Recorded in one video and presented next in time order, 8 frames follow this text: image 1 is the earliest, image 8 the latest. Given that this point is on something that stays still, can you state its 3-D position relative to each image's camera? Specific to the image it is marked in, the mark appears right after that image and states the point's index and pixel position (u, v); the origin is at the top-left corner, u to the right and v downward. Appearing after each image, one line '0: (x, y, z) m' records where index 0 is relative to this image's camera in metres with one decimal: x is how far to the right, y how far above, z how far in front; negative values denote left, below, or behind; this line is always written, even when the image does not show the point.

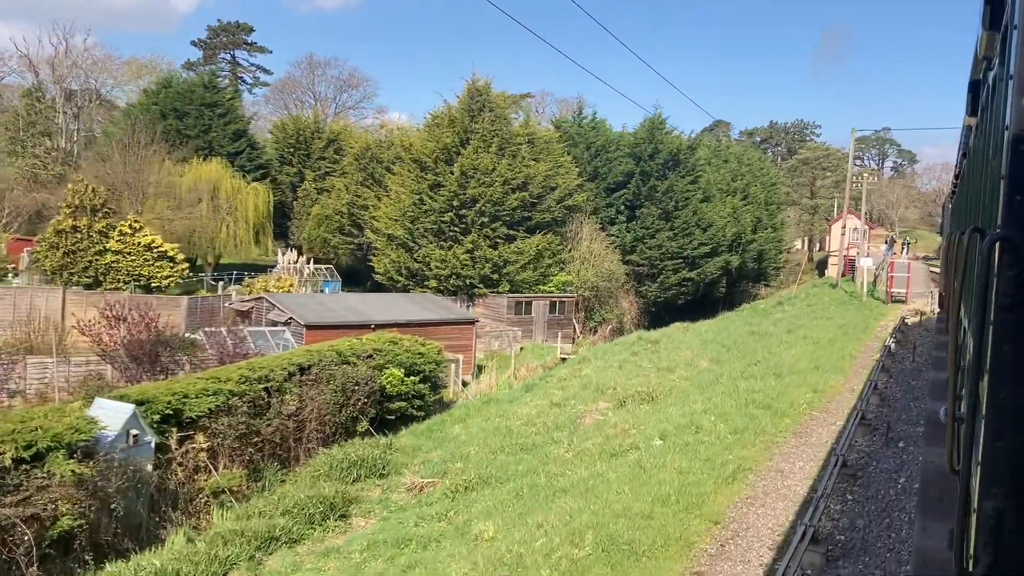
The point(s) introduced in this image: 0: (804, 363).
0: (+5.4, -1.4, +16.1) m
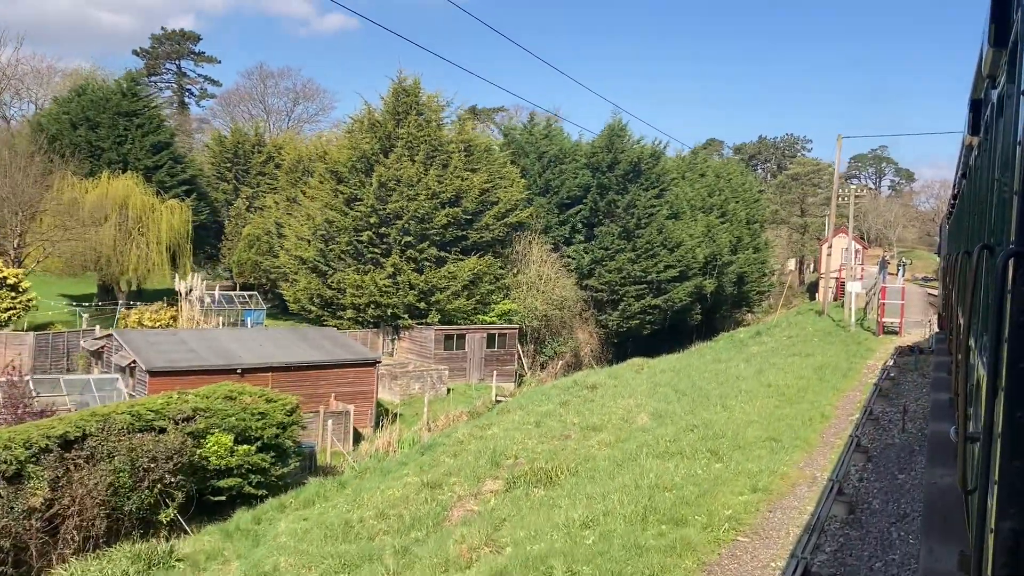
0: (+3.3, -1.9, +11.9) m
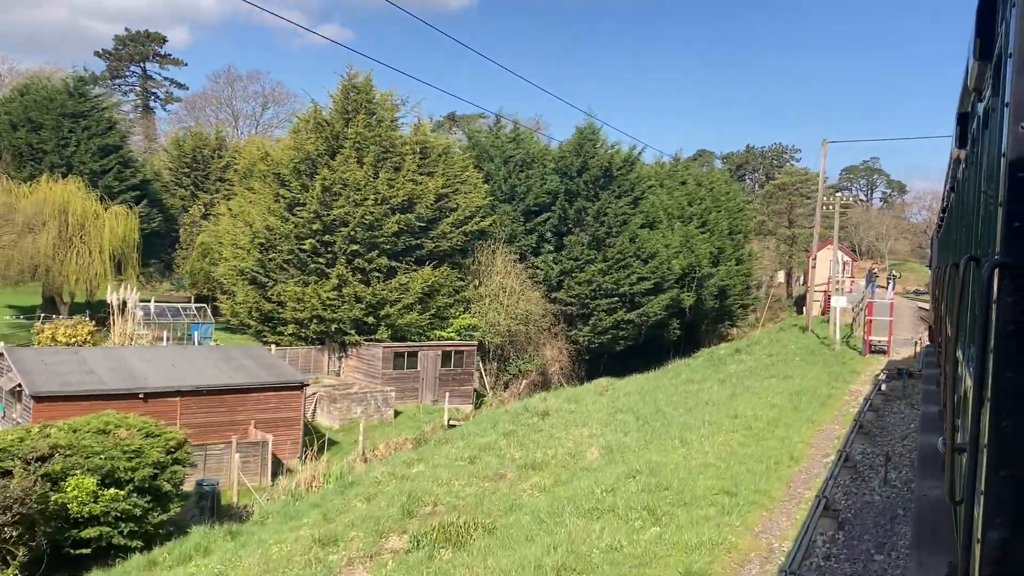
0: (+2.2, -2.2, +9.9) m
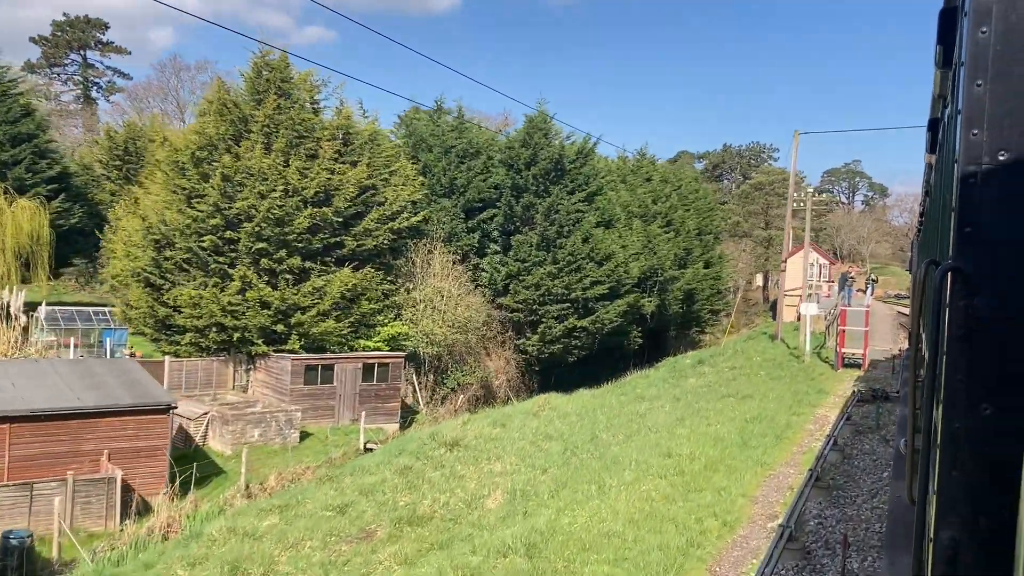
0: (+0.8, -2.2, +7.2) m
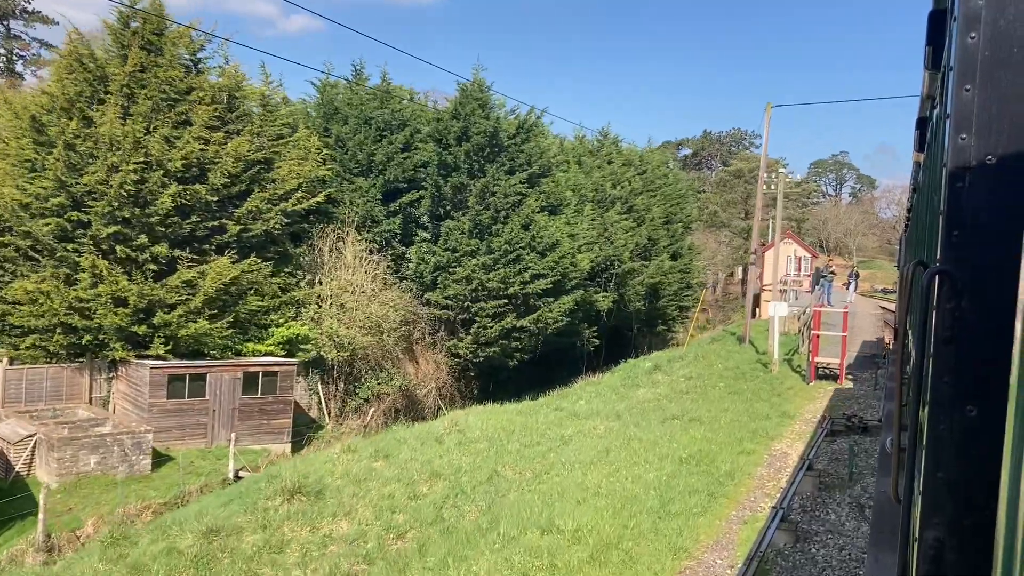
0: (-0.9, -2.3, +3.8) m
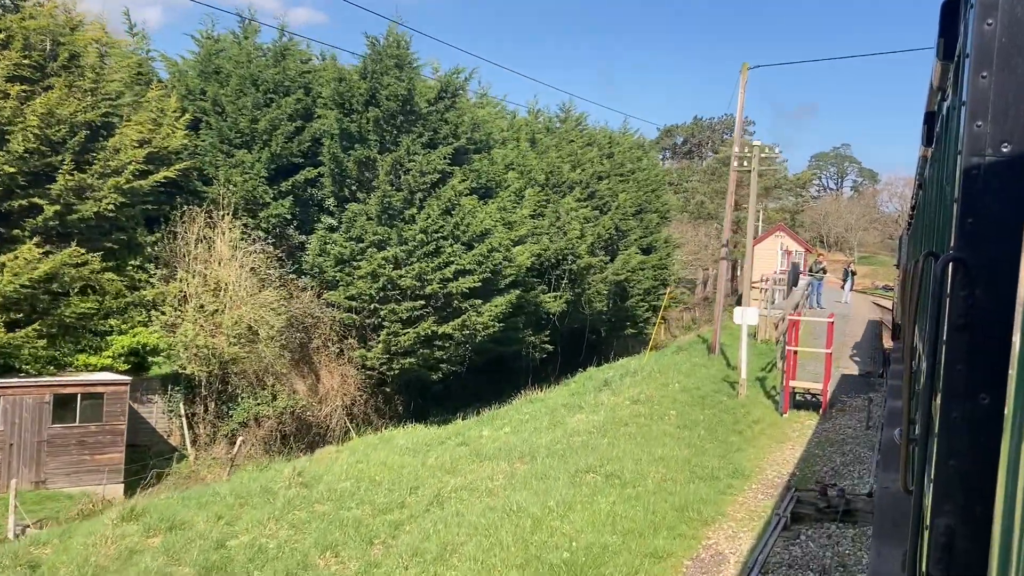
0: (-2.7, -2.4, -0.2) m
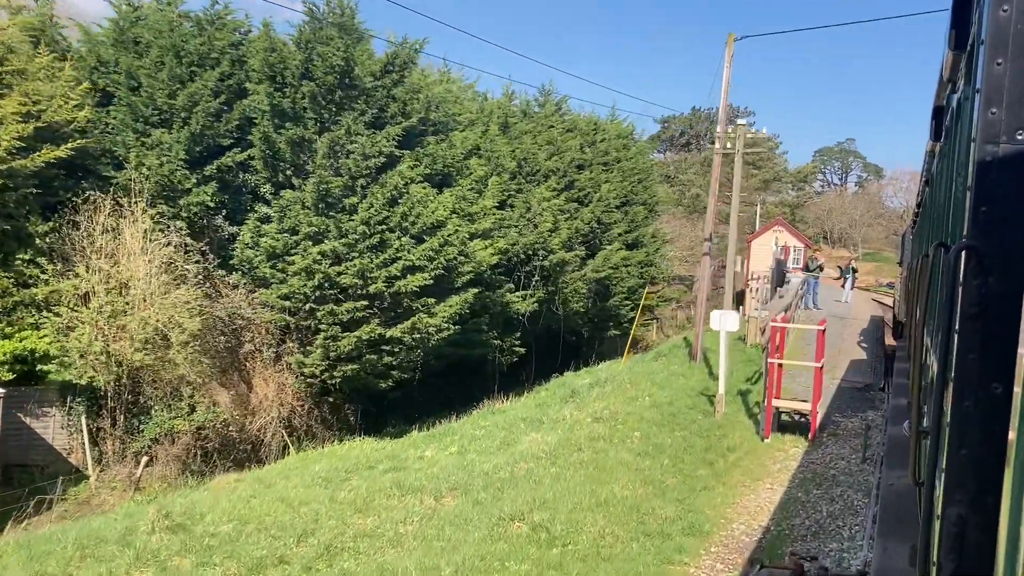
0: (-3.6, -2.4, -2.2) m
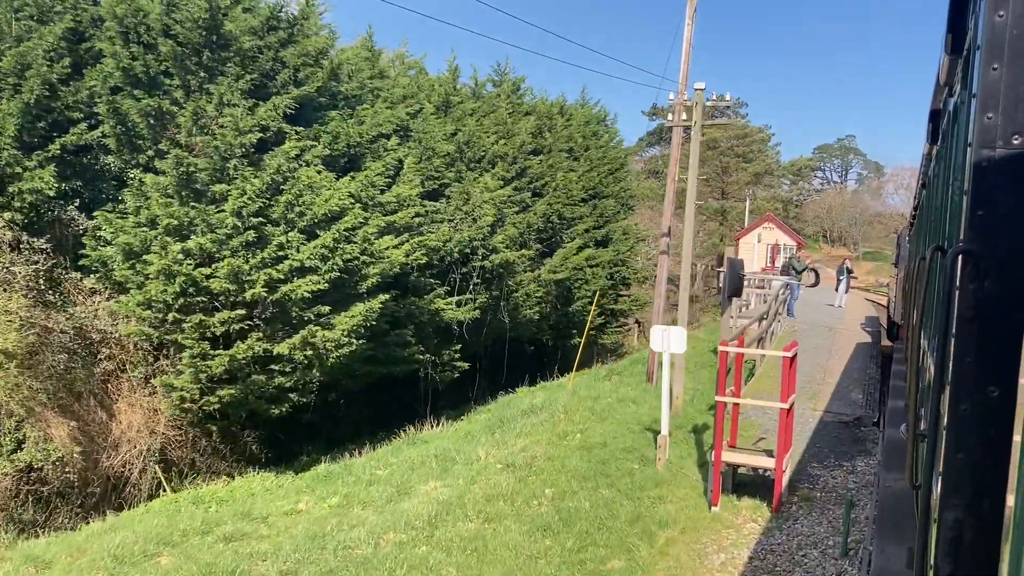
0: (-5.0, -2.6, -5.2) m
